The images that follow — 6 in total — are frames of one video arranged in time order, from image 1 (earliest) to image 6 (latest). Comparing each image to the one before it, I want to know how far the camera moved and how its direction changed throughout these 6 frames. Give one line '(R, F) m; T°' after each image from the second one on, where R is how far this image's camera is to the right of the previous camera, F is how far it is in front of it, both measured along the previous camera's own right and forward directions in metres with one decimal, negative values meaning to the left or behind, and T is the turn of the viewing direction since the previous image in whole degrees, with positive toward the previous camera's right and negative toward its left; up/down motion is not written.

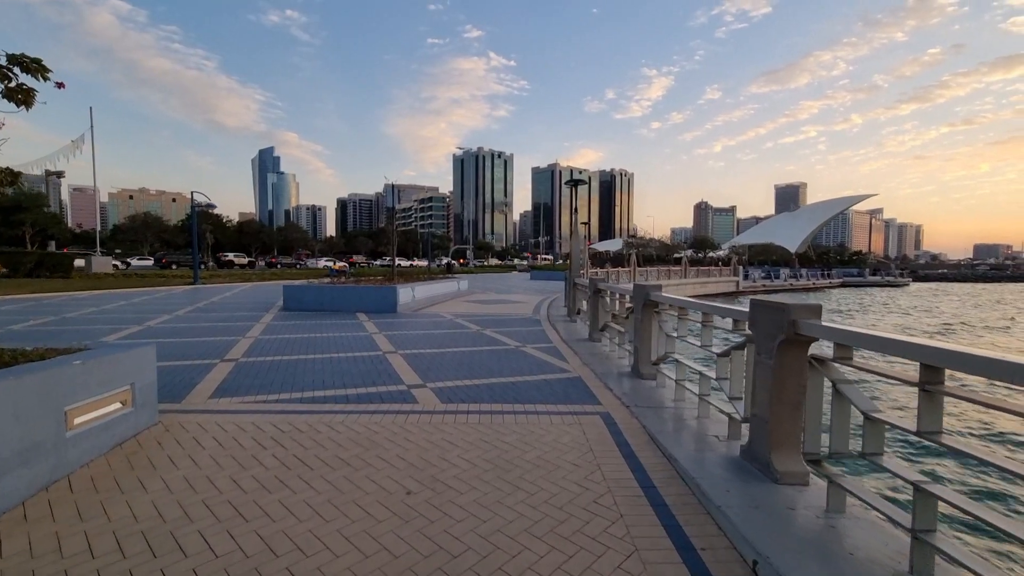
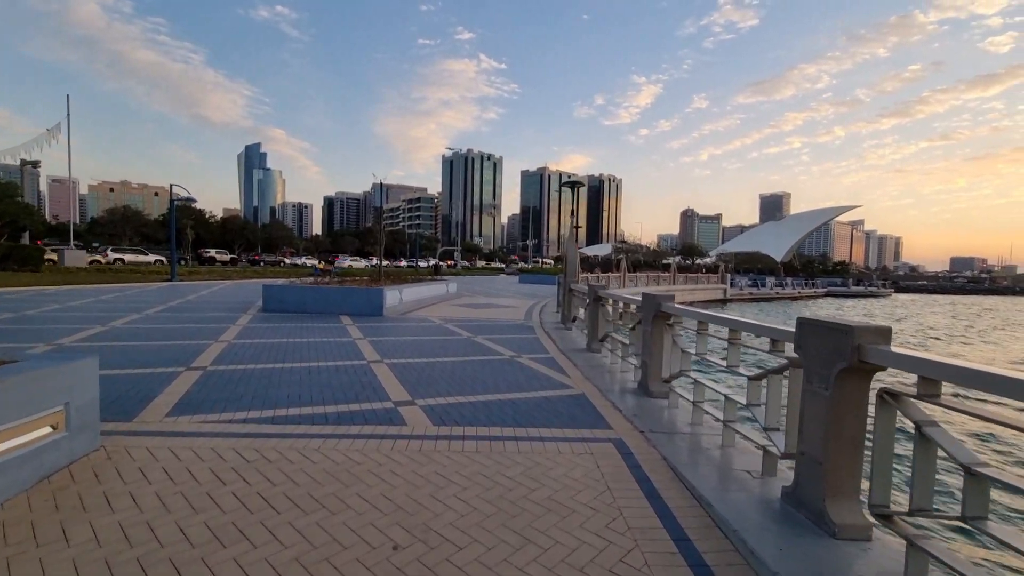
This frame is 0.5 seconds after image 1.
(-0.1, +0.6) m; +1°
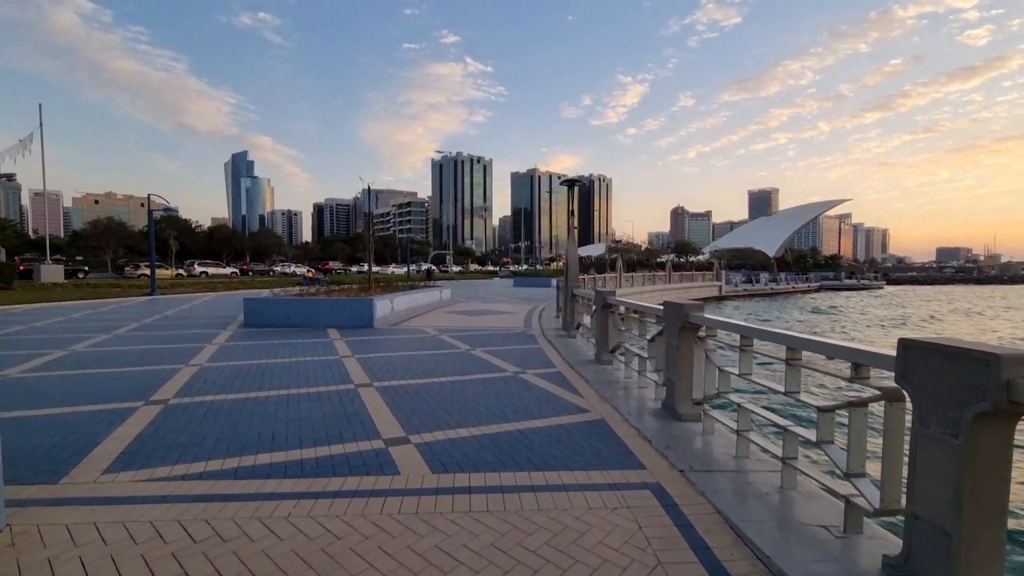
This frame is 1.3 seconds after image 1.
(-0.1, +0.7) m; +1°
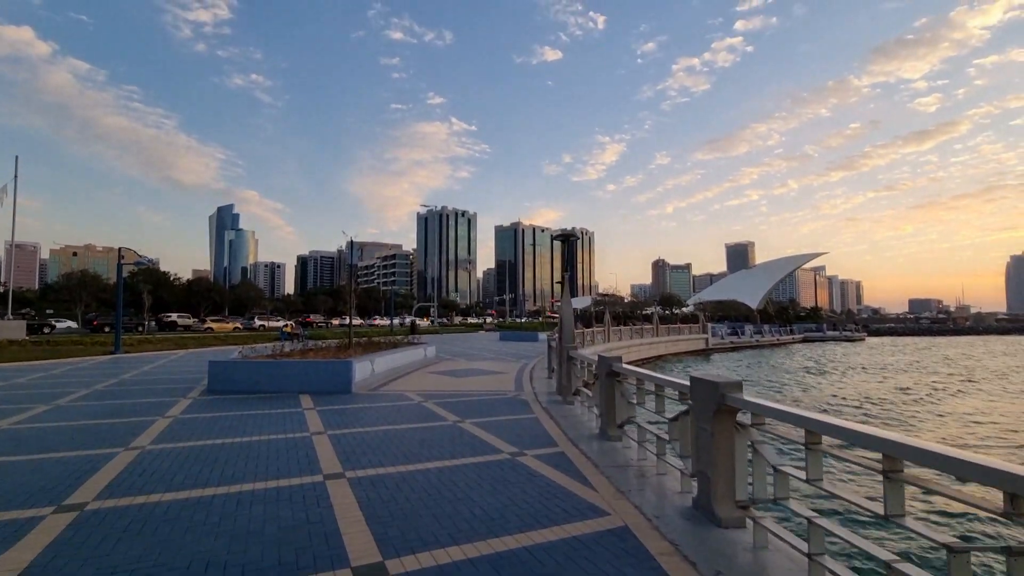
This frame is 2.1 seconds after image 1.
(-0.1, +0.8) m; +2°
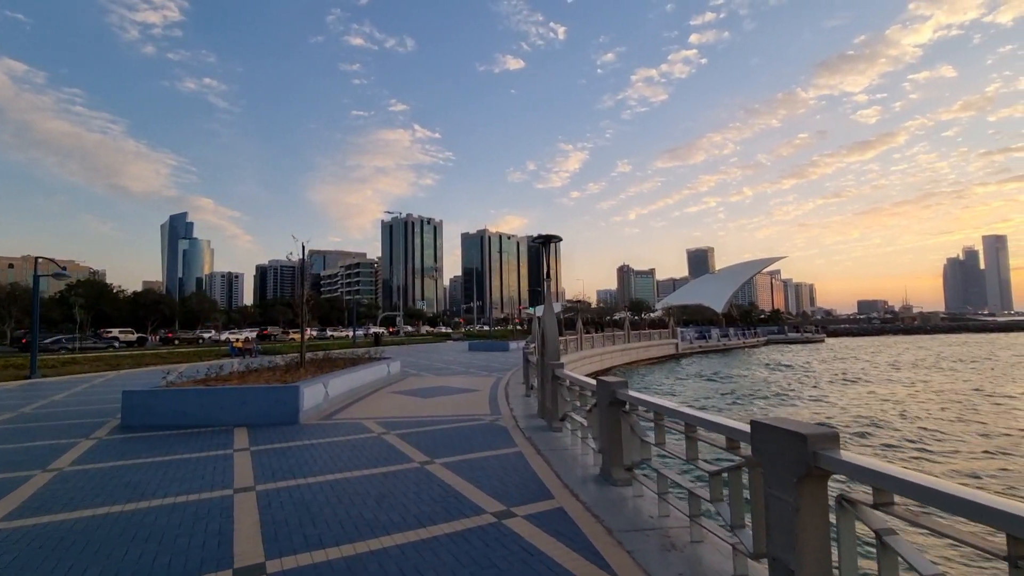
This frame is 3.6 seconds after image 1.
(-0.1, +1.4) m; +4°
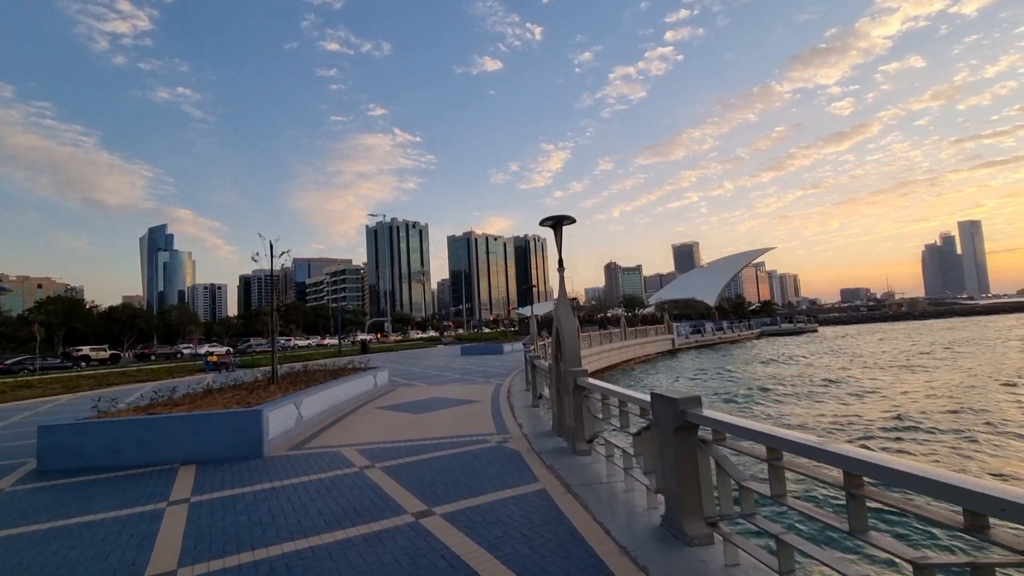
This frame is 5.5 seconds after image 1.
(-0.3, +1.7) m; +1°
